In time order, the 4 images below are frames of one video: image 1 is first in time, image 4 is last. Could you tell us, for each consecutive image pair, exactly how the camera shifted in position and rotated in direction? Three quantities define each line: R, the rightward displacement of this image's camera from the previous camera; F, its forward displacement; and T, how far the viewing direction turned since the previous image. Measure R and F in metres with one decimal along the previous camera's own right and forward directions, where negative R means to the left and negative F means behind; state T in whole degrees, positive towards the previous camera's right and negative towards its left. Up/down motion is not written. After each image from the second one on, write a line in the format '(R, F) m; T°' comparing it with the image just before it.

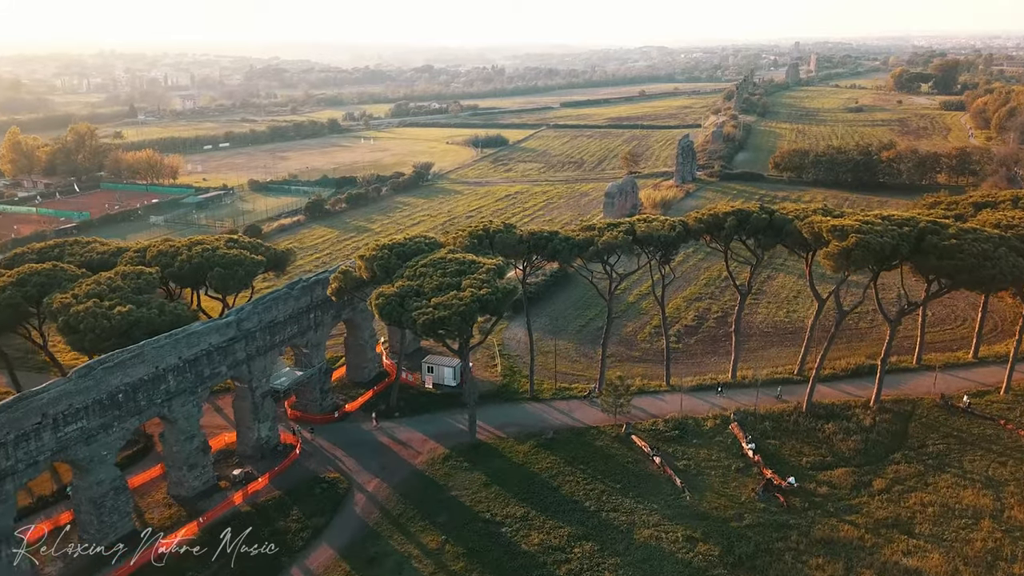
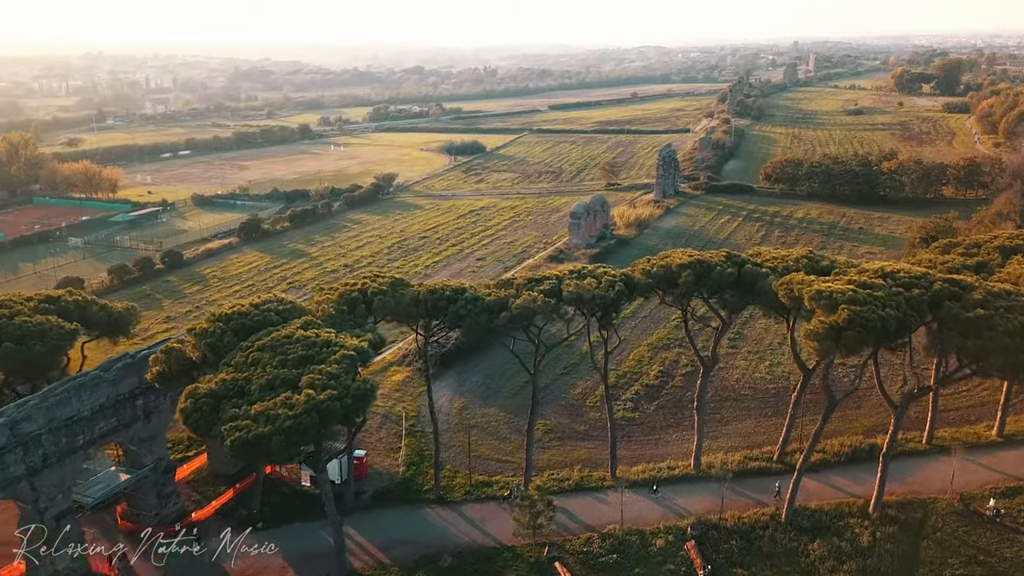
(+2.4, +5.3) m; 0°
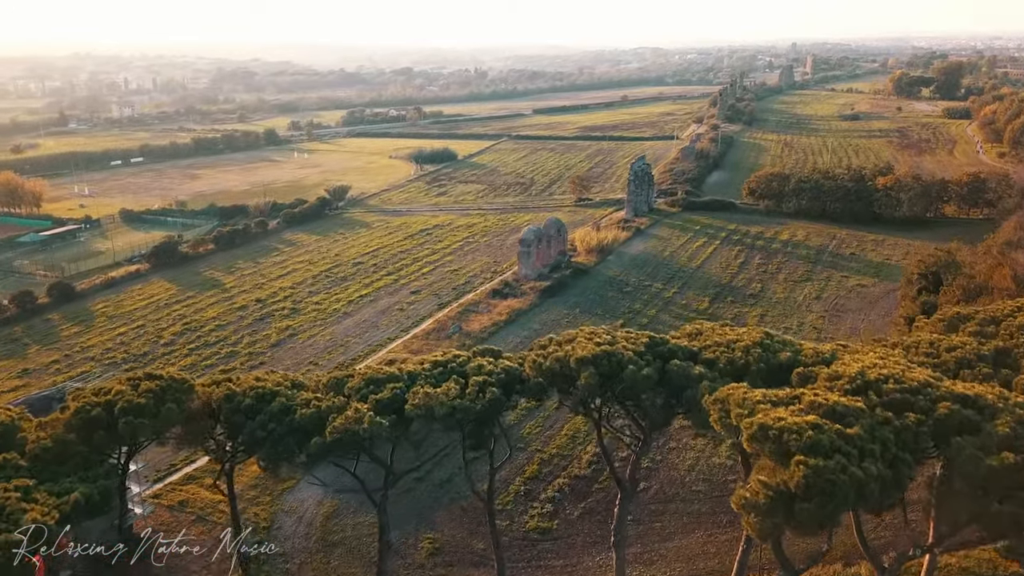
(+2.6, +5.2) m; 0°
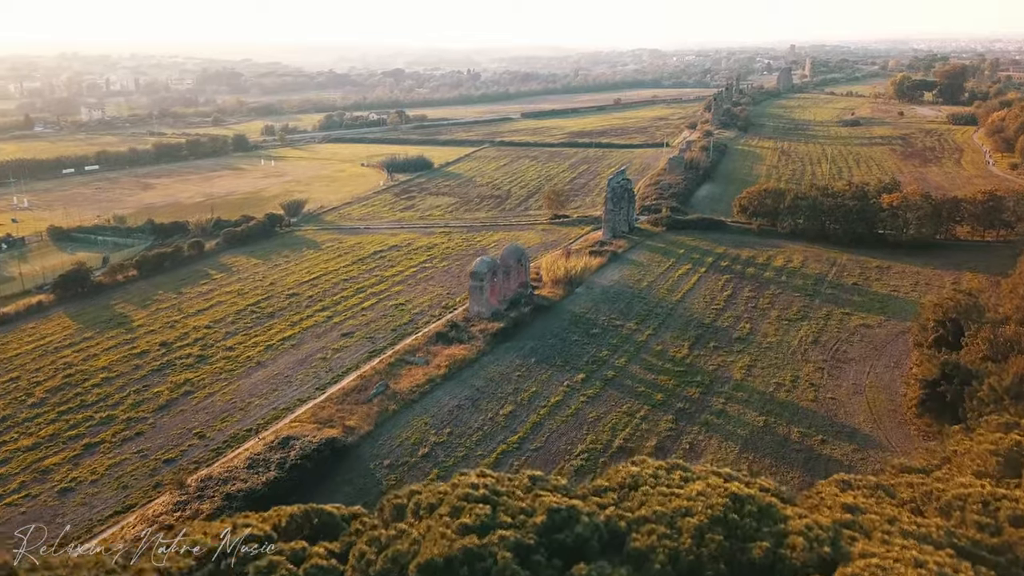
(+1.9, +4.9) m; 0°
